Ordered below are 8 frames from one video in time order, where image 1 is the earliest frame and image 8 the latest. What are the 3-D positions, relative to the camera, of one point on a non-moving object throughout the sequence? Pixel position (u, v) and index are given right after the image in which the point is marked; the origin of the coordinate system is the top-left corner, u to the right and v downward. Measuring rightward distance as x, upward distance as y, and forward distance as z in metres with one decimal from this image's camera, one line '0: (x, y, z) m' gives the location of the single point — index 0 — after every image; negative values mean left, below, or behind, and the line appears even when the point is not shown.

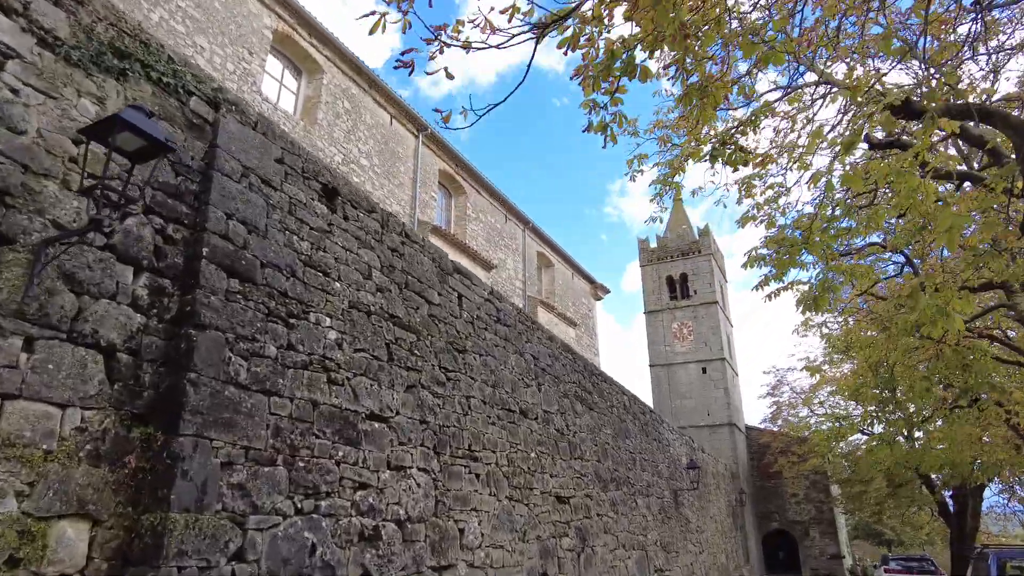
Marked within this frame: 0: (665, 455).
0: (+2.5, -2.8, +11.0) m
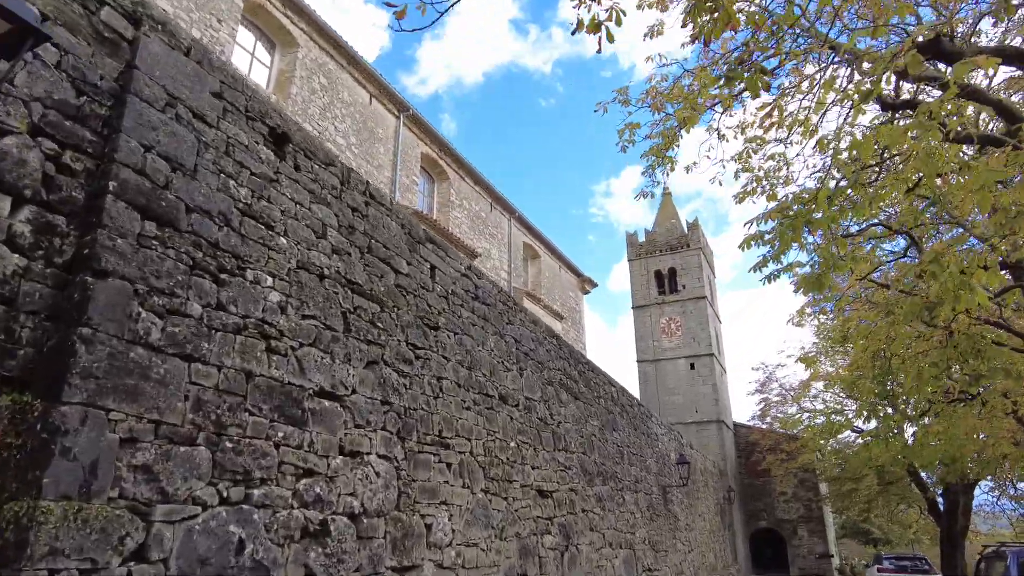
0: (+2.3, -2.6, +10.6) m
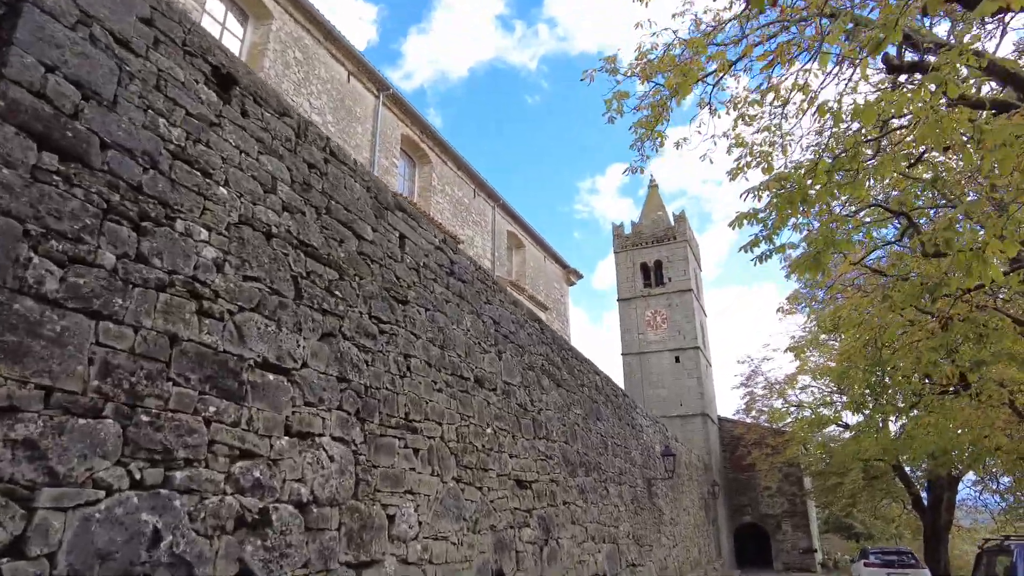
0: (+2.0, -2.4, +10.2) m
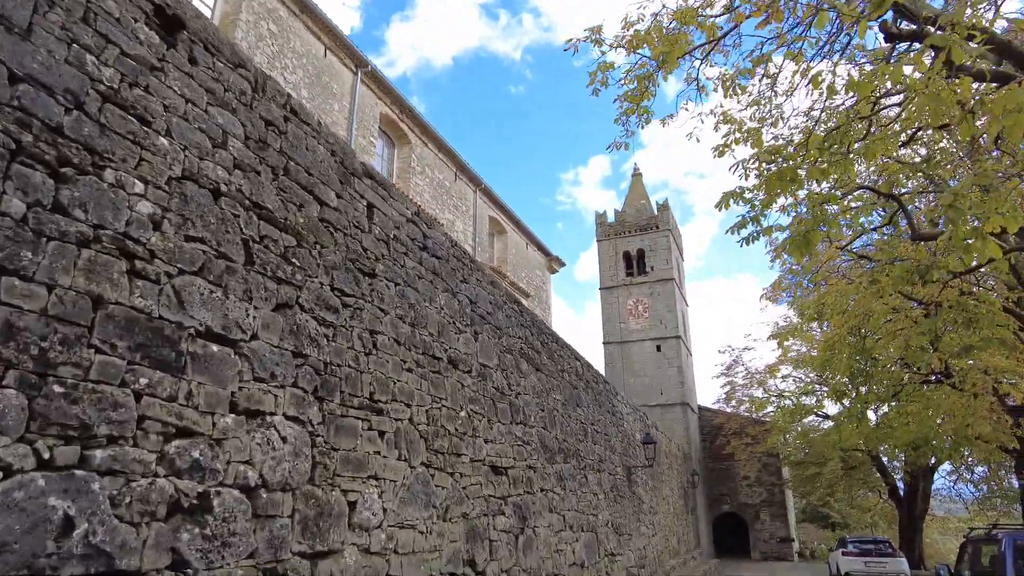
0: (+1.6, -2.1, +10.1) m
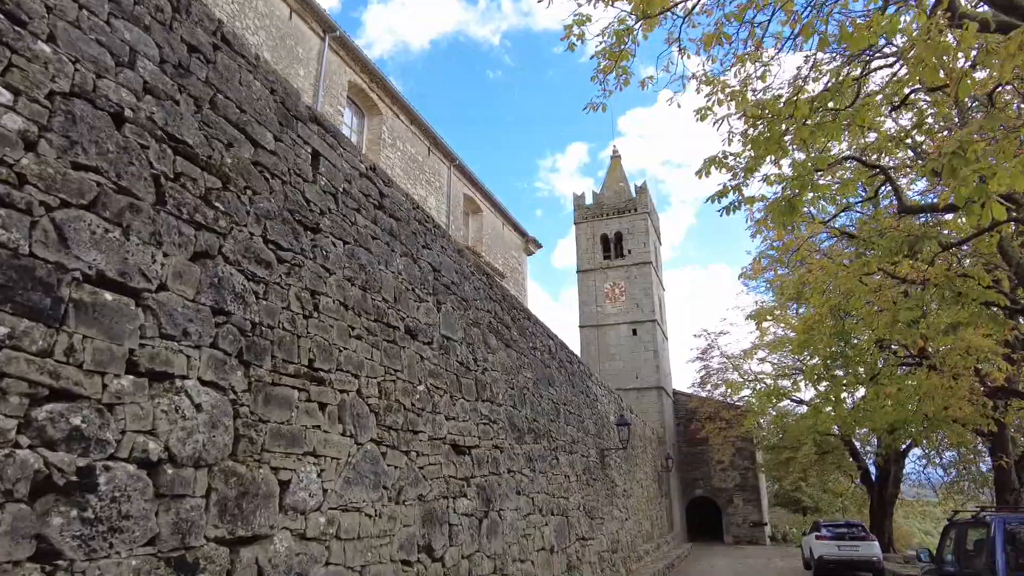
0: (+1.2, -1.8, +9.8) m
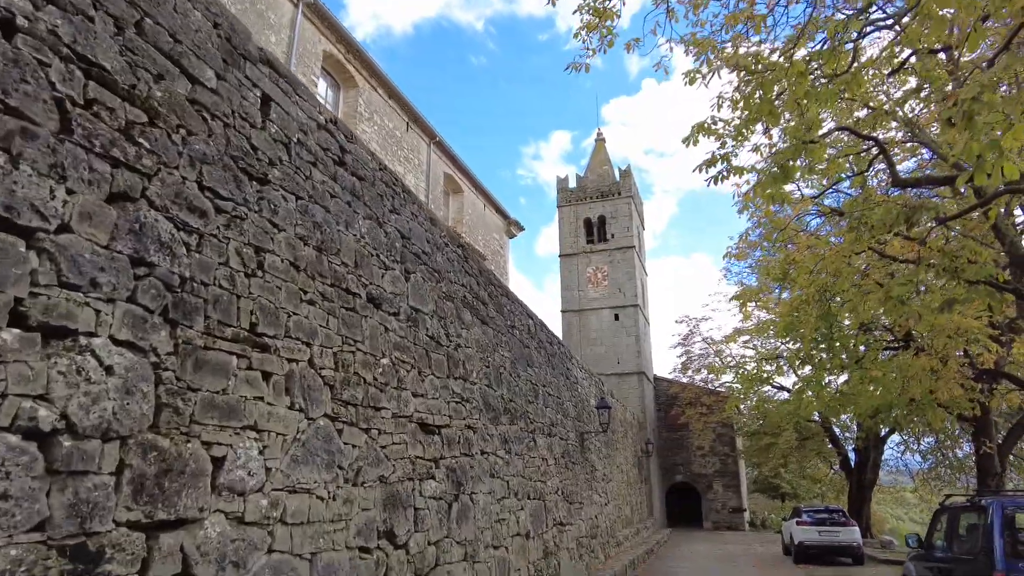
0: (+0.9, -1.5, +9.5) m
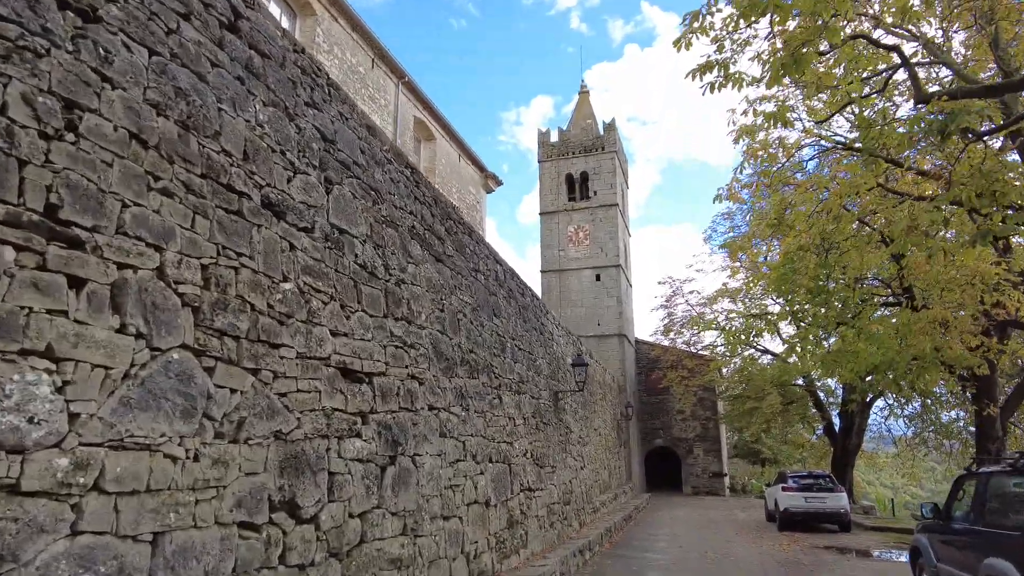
0: (+0.4, -0.8, +8.7) m
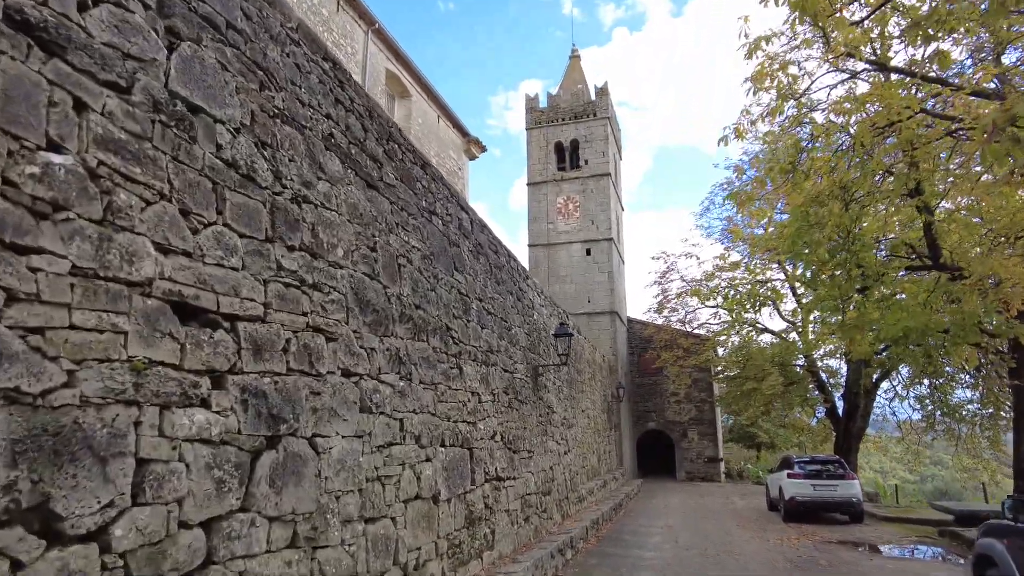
0: (+0.1, -0.3, +7.6) m
